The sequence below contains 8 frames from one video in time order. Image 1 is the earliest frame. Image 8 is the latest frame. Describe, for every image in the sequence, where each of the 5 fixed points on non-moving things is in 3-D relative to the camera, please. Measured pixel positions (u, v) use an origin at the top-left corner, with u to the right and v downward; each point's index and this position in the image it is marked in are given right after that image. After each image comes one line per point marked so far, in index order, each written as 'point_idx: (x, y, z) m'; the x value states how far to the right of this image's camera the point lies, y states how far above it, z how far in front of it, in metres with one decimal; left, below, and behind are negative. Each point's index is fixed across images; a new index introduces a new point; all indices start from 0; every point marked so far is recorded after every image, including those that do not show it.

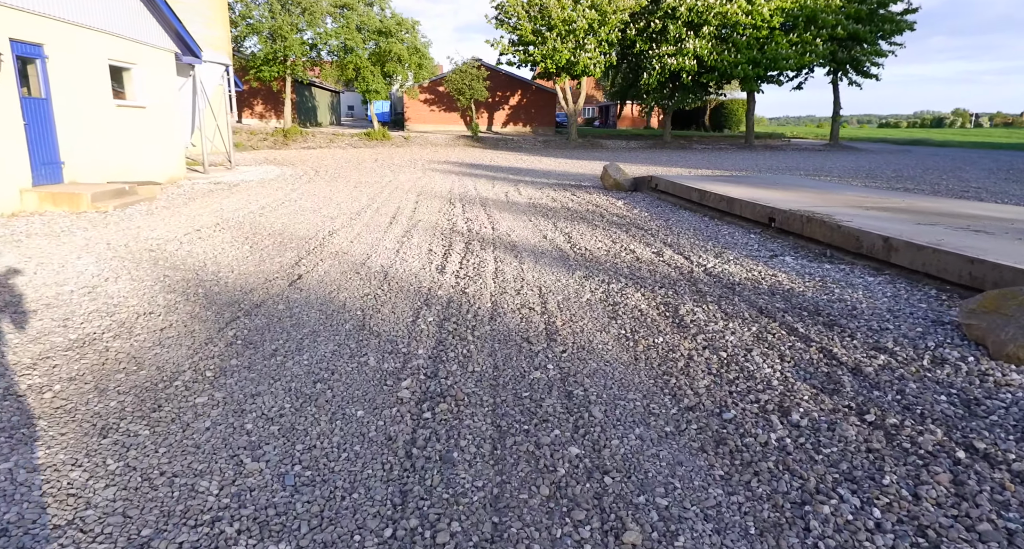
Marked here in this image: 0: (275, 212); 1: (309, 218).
0: (-3.3, +0.8, +8.1) m
1: (-2.8, +0.7, +7.7) m
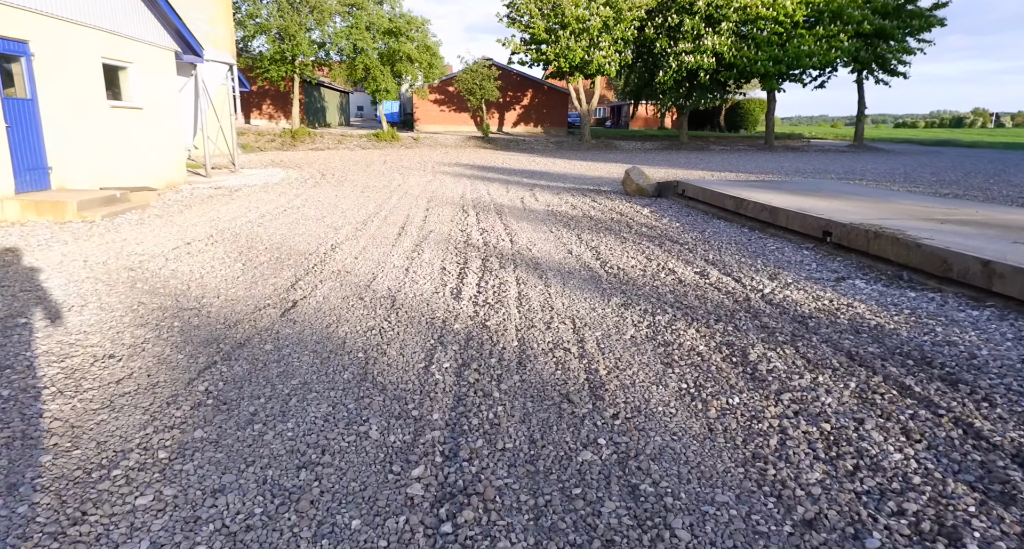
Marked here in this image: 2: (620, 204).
0: (-3.1, +0.6, +7.5) m
1: (-2.5, +0.5, +7.1) m
2: (+1.9, +1.2, +10.1) m
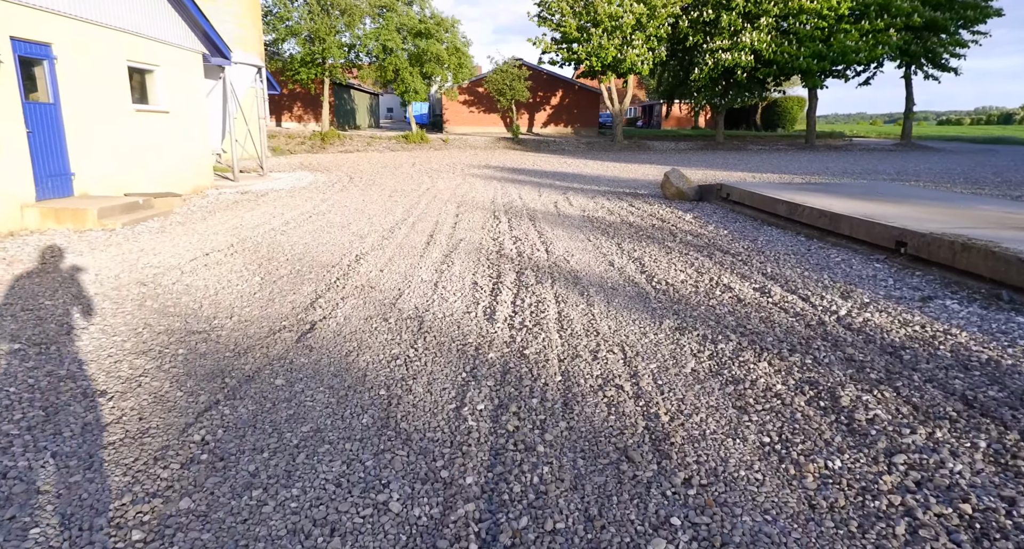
0: (-2.6, +0.5, +7.2) m
1: (-2.1, +0.4, +6.7) m
2: (+2.4, +1.1, +9.5) m
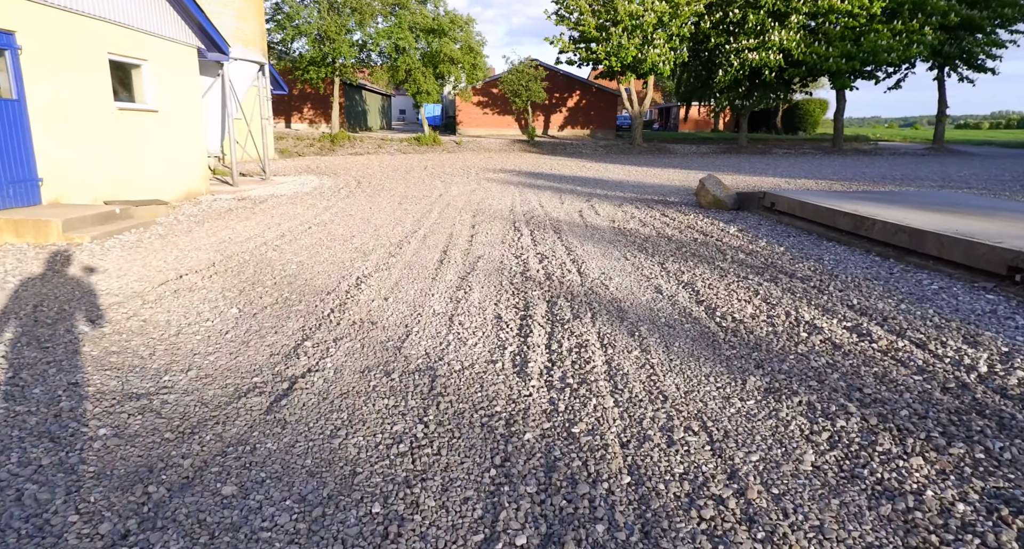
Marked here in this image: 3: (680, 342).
0: (-2.4, +0.3, +6.4) m
1: (-1.9, +0.2, +5.9) m
2: (+2.8, +0.8, +8.6) m
3: (+1.0, -0.4, +3.6) m
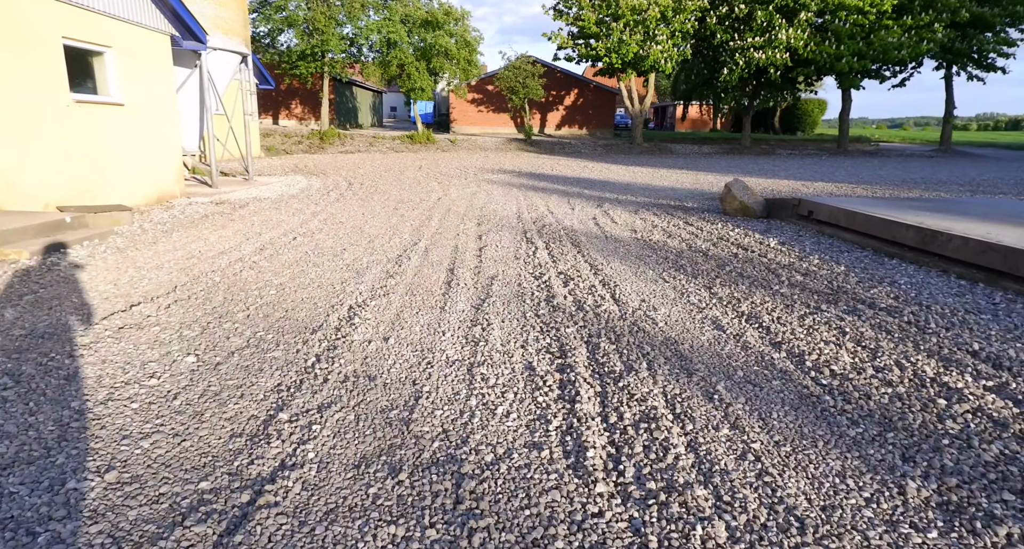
0: (-2.2, +0.1, +5.5) m
1: (-1.7, -0.1, +5.0) m
2: (+2.9, +0.6, +7.7) m
3: (+1.3, -0.6, +2.7) m
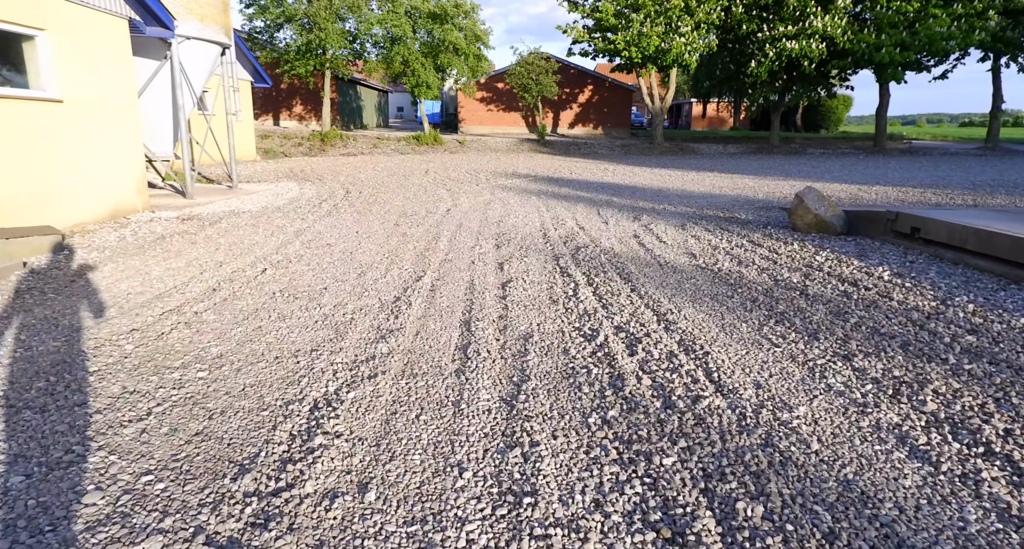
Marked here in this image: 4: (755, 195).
0: (-1.9, -0.3, +3.9) m
1: (-1.4, -0.4, +3.4) m
2: (+3.2, +0.2, +6.1) m
3: (+1.5, -1.0, +1.1) m
4: (+5.0, +1.6, +11.9) m
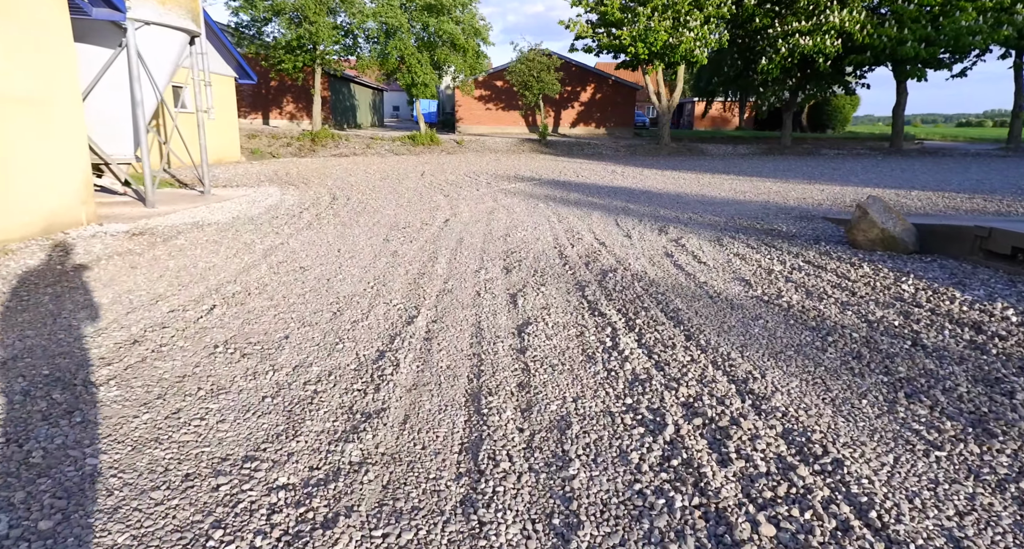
0: (-1.8, -0.6, +2.7) m
1: (-1.3, -0.7, +2.2) m
2: (+3.3, -0.1, +4.9) m
3: (+1.6, -1.3, -0.1) m
4: (+5.1, +1.3, +10.7) m
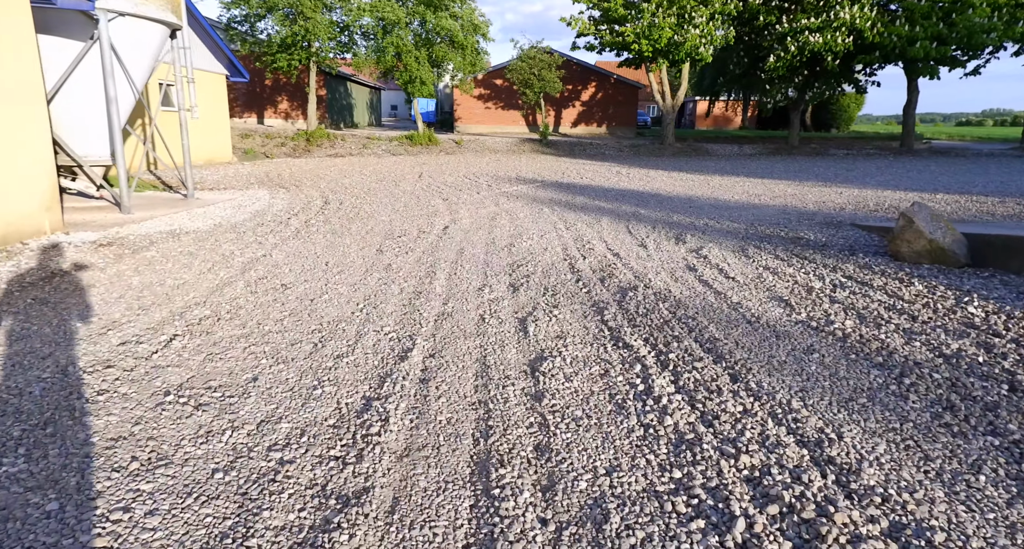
0: (-1.7, -0.8, +2.1) m
1: (-1.2, -0.9, +1.6) m
2: (+3.4, -0.2, +4.3) m
3: (+1.7, -1.5, -0.7) m
4: (+5.2, +1.2, +10.1) m
